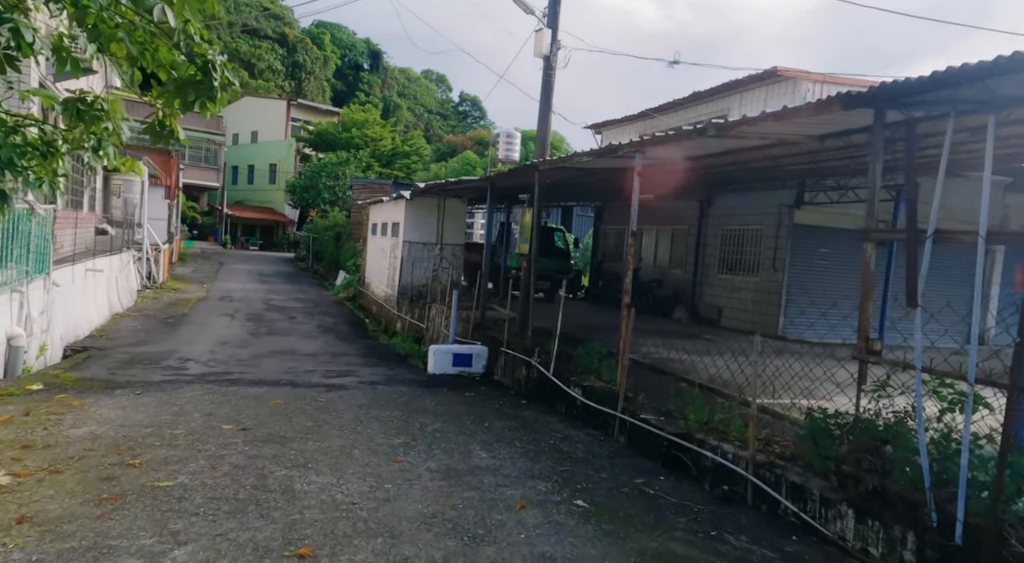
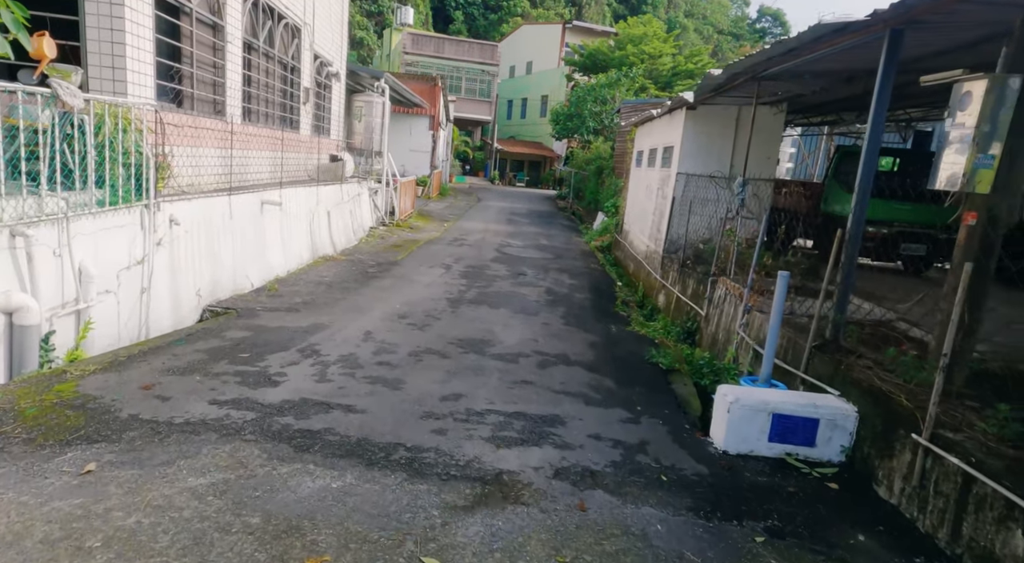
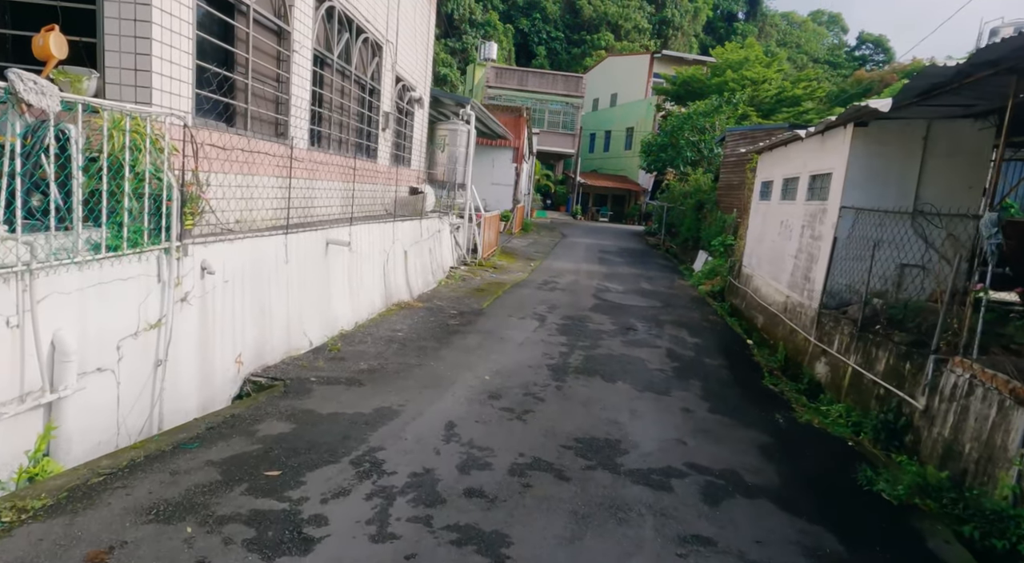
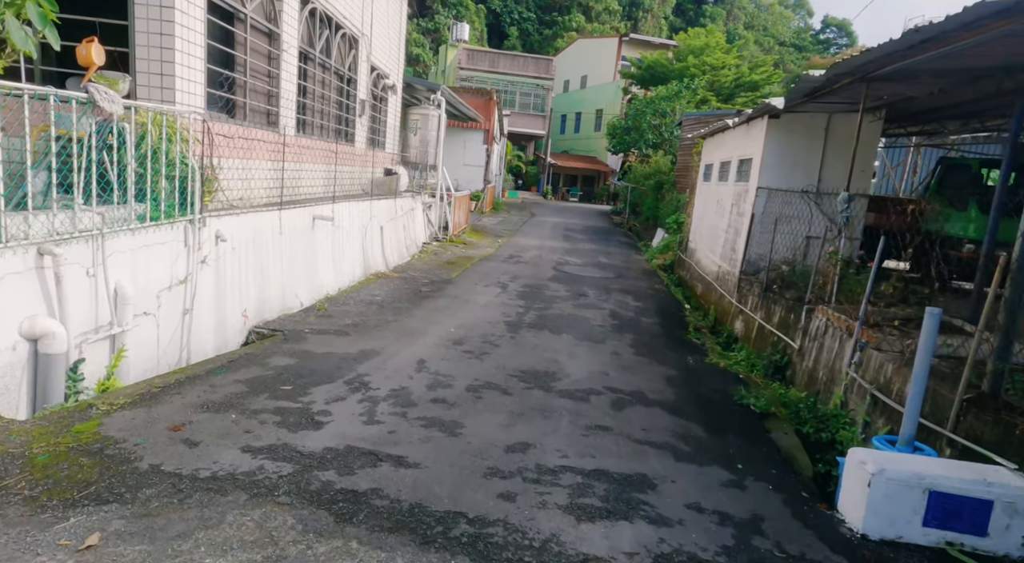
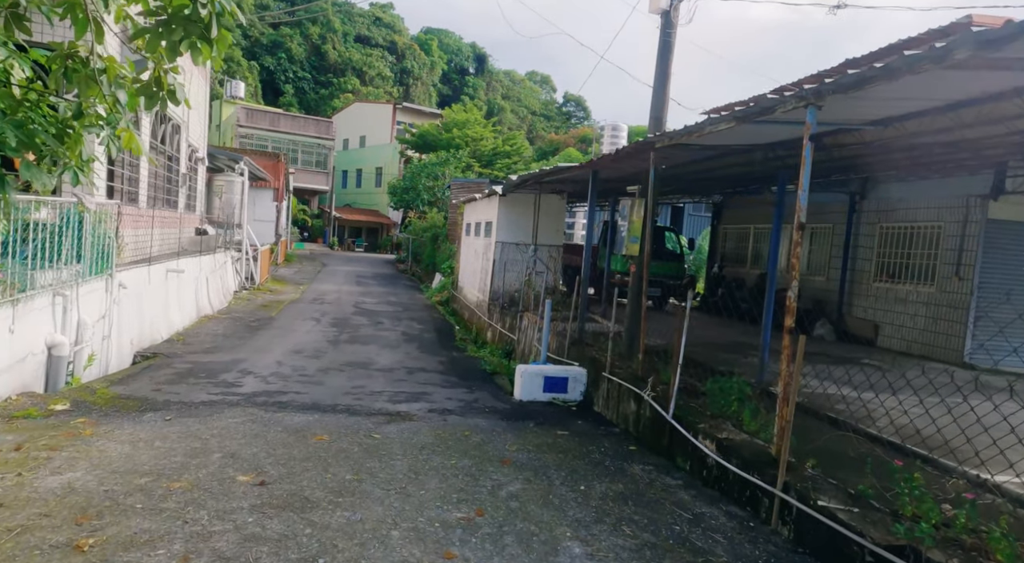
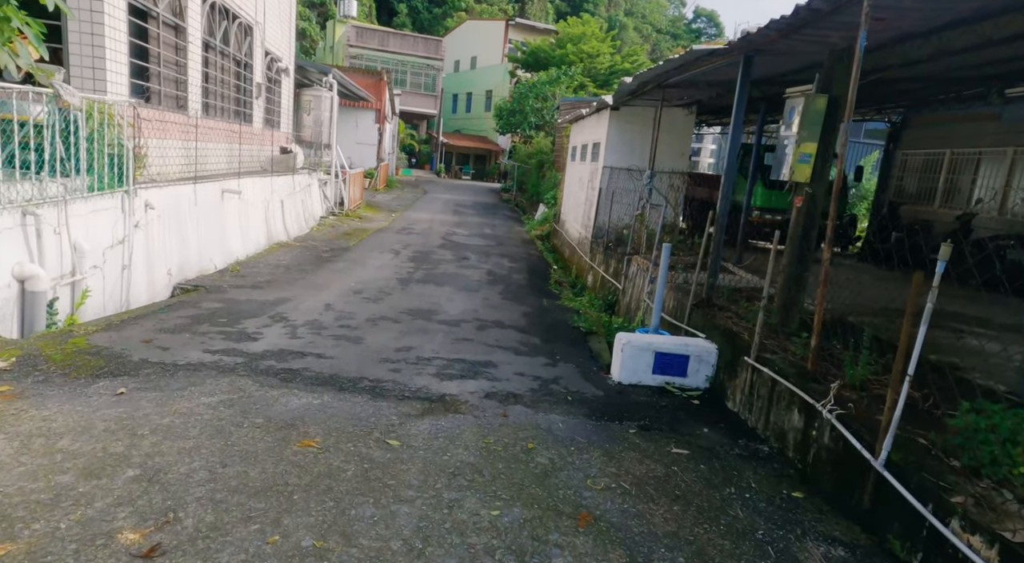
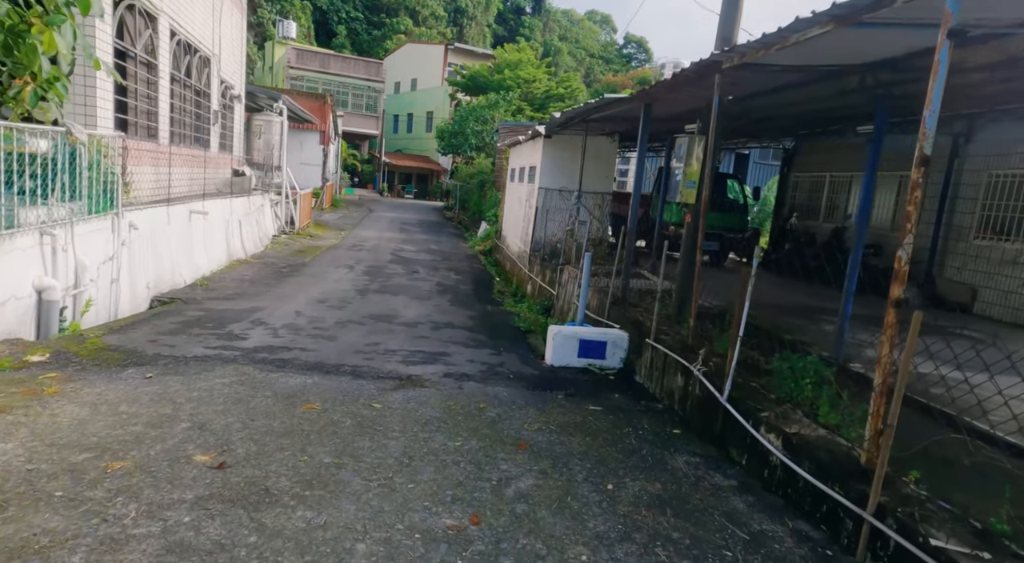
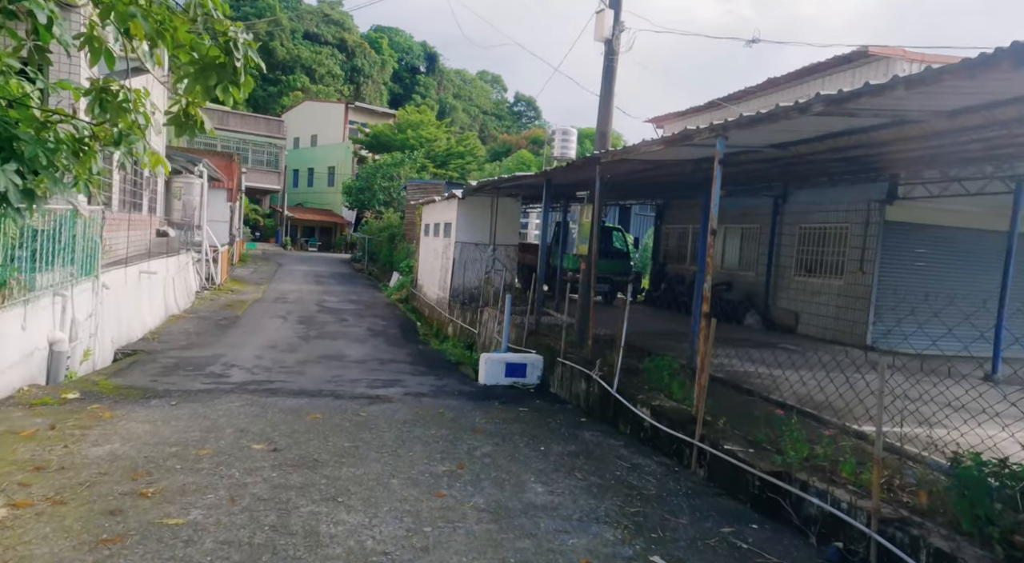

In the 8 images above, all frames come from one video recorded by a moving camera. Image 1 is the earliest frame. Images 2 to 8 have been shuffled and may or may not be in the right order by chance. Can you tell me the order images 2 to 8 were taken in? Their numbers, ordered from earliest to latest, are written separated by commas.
8, 5, 7, 6, 2, 4, 3
